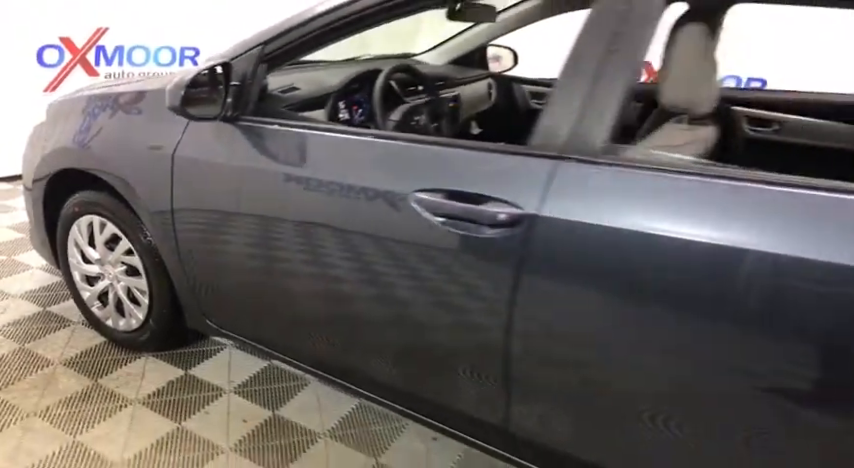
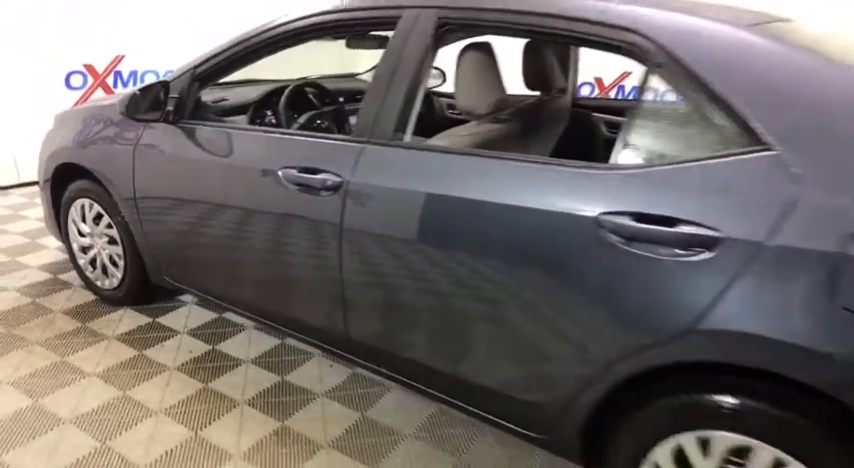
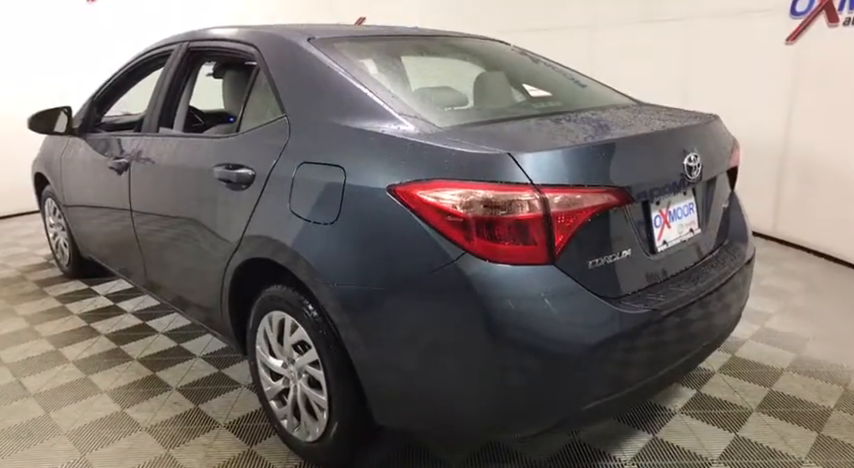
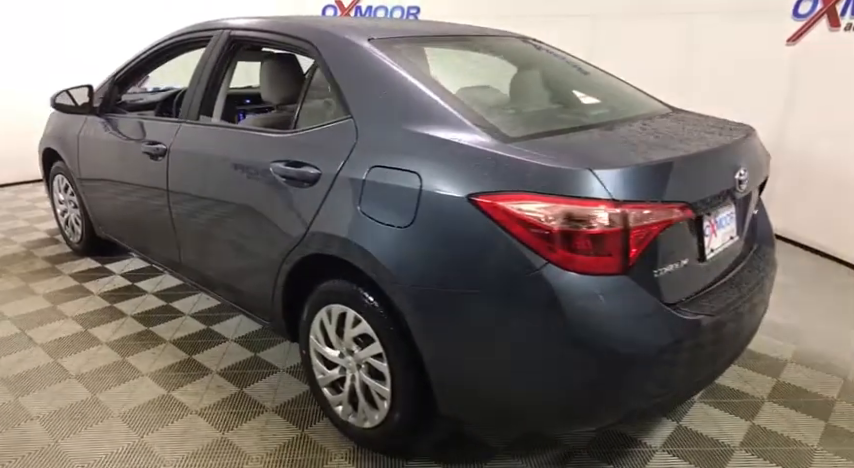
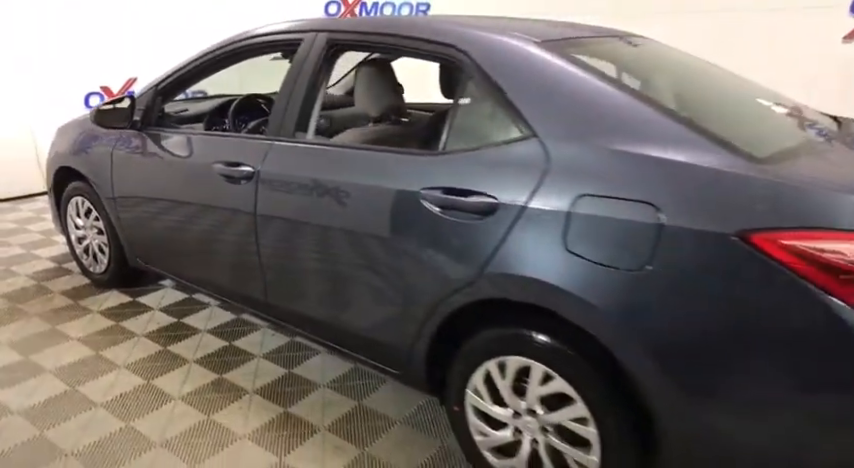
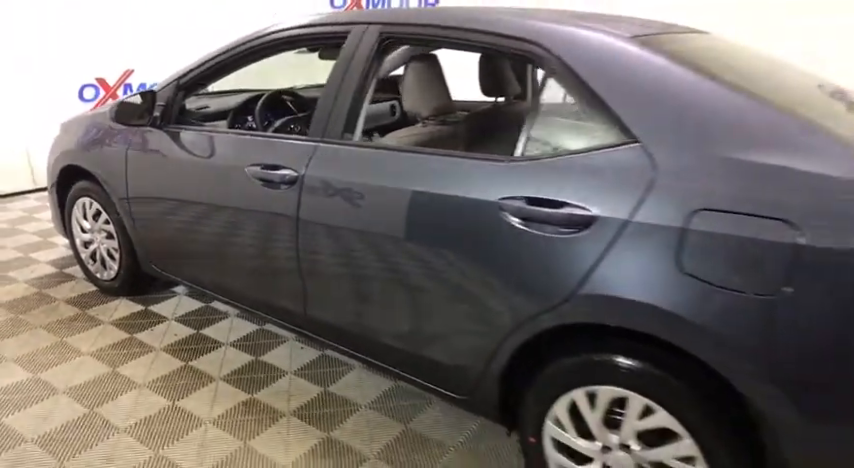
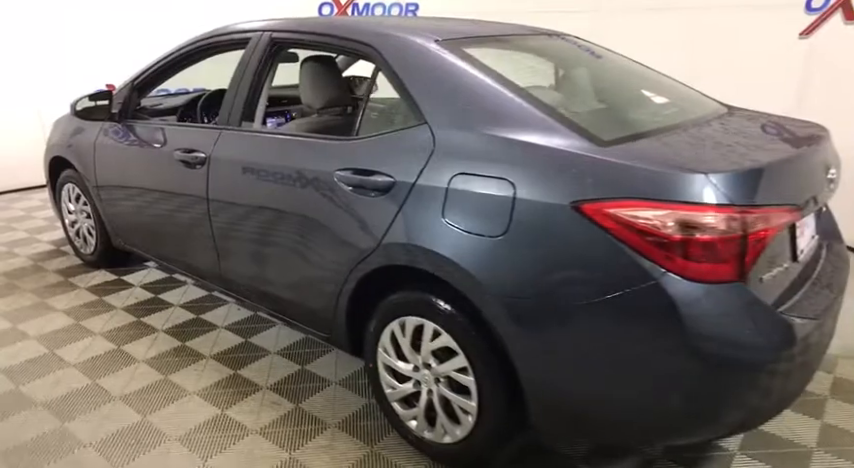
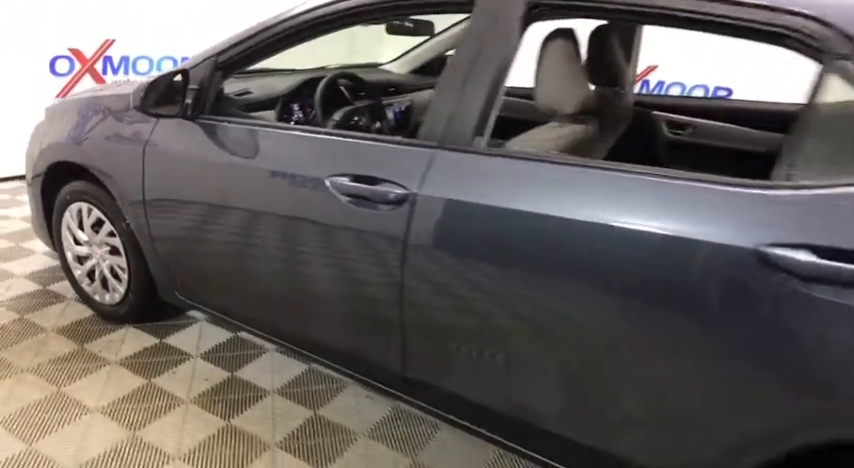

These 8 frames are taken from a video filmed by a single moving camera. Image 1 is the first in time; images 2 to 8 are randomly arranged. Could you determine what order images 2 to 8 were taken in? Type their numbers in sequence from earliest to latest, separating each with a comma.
8, 2, 6, 5, 7, 4, 3
